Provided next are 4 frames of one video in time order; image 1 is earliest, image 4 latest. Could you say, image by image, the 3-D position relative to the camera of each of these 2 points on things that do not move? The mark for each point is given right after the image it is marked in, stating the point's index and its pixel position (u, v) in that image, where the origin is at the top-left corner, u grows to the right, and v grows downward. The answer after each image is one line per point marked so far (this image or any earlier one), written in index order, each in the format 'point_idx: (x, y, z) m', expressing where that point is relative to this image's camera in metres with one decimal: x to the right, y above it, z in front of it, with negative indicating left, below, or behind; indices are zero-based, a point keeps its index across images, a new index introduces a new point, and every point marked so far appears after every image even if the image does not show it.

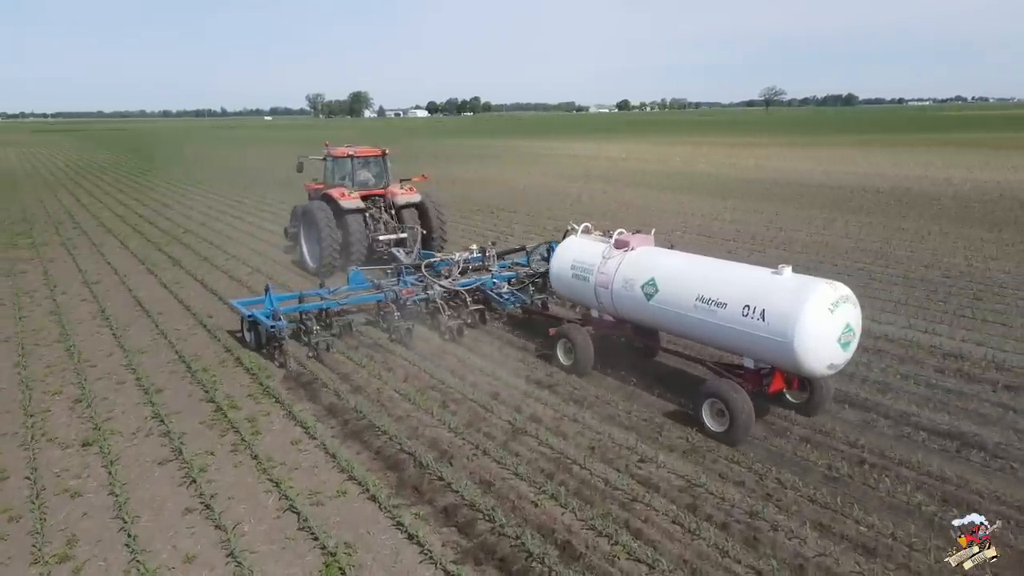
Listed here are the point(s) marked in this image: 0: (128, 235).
0: (-8.8, +1.2, +16.8) m
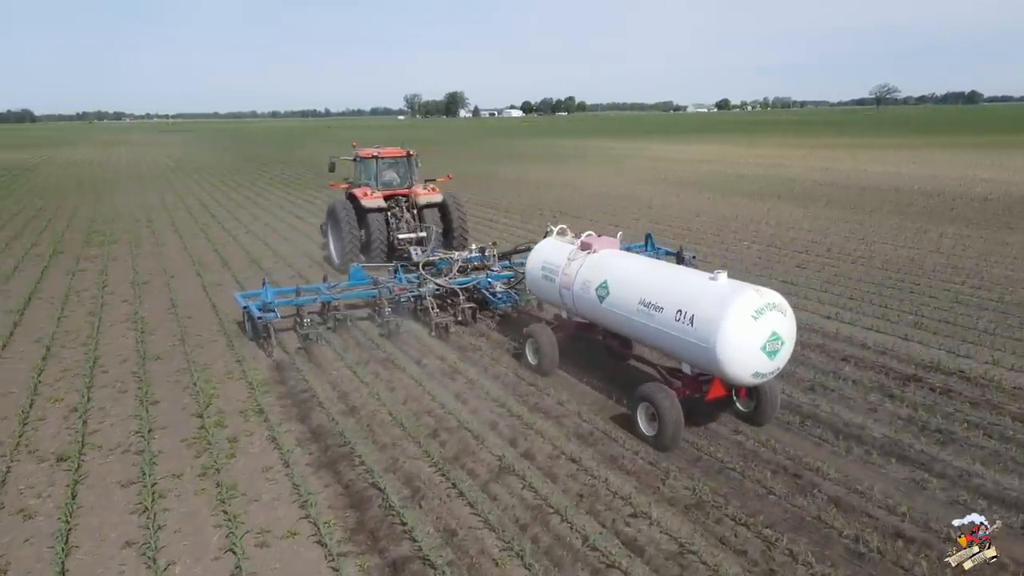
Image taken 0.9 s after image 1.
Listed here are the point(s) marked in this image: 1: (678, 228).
0: (-7.5, +1.2, +17.2) m
1: (+3.9, +1.4, +17.1) m
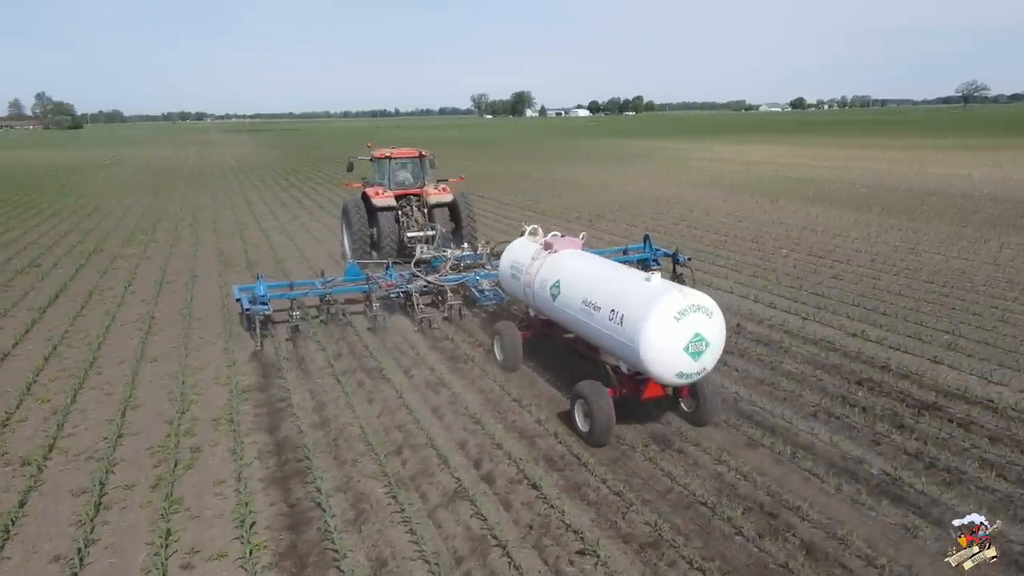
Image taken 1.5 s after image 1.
0: (-6.8, +1.3, +17.5) m
1: (+4.6, +1.2, +16.4) m
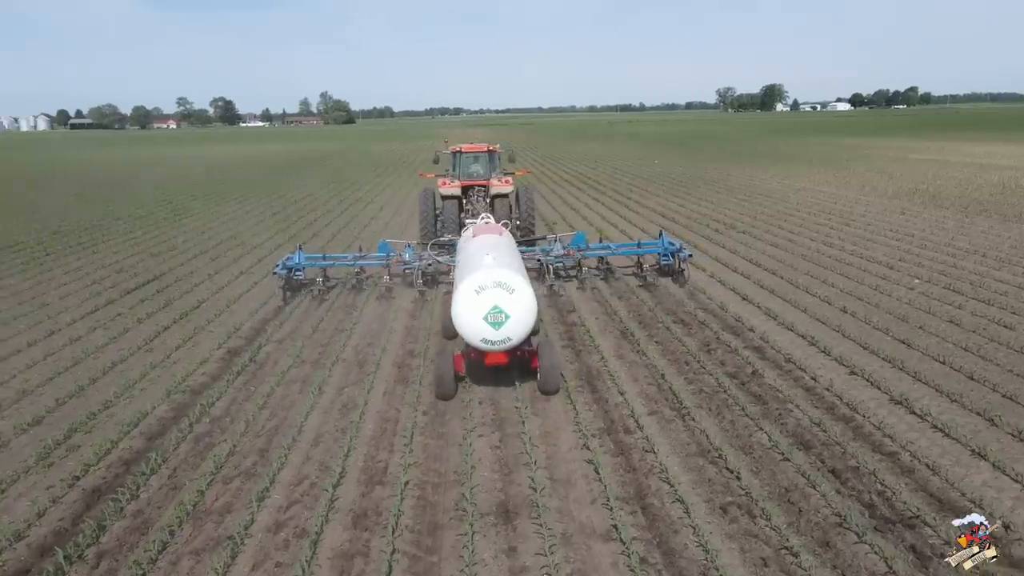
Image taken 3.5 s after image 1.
0: (-4.0, +1.5, +18.4) m
1: (+6.4, +0.6, +13.9) m
